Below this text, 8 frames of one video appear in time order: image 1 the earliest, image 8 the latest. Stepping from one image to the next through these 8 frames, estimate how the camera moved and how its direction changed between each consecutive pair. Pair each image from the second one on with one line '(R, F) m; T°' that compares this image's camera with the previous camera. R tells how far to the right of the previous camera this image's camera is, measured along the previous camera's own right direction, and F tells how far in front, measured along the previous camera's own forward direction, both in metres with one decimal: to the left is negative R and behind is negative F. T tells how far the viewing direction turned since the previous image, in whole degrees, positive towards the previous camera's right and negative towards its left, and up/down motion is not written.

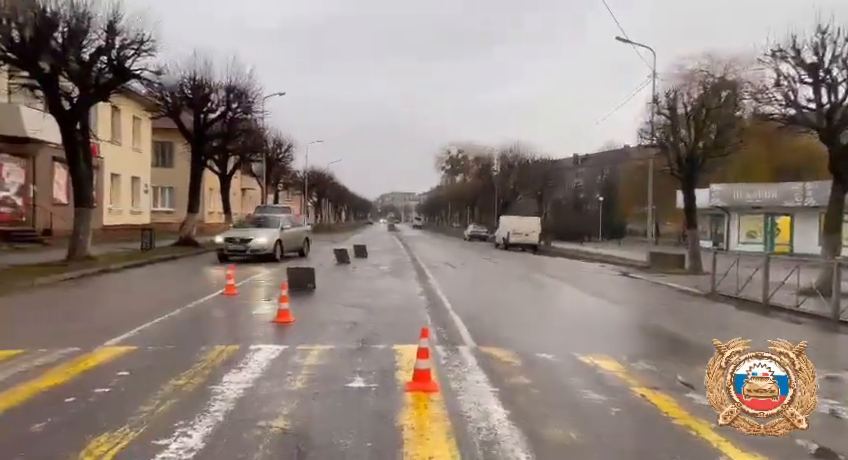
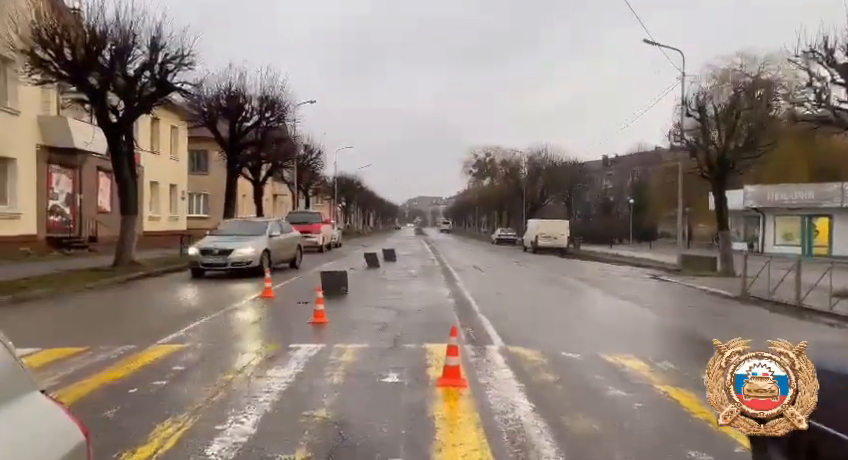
(0.0, -0.4) m; -3°
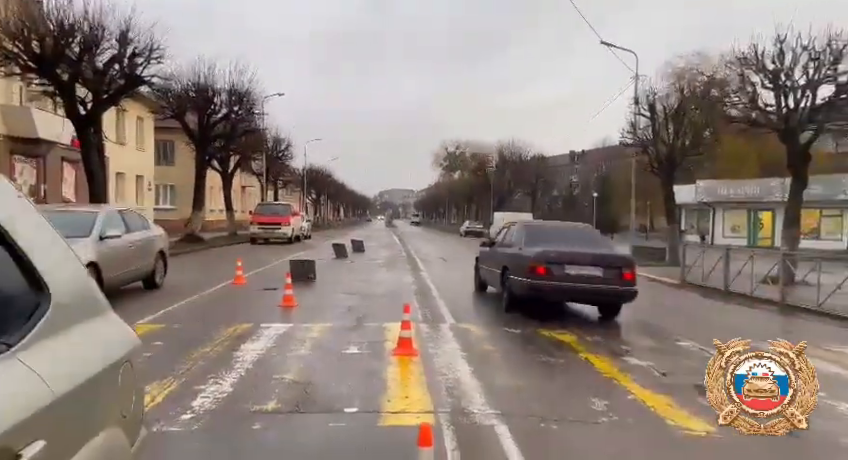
(+0.2, -1.0) m; +3°
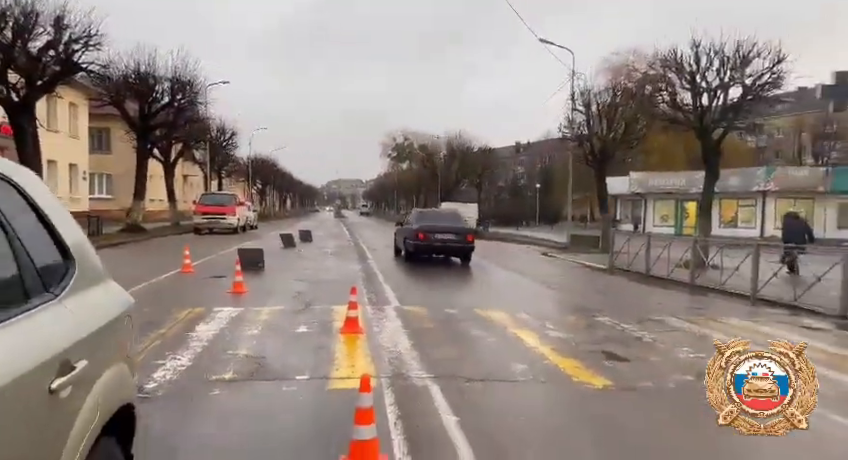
(+0.1, -0.7) m; +5°
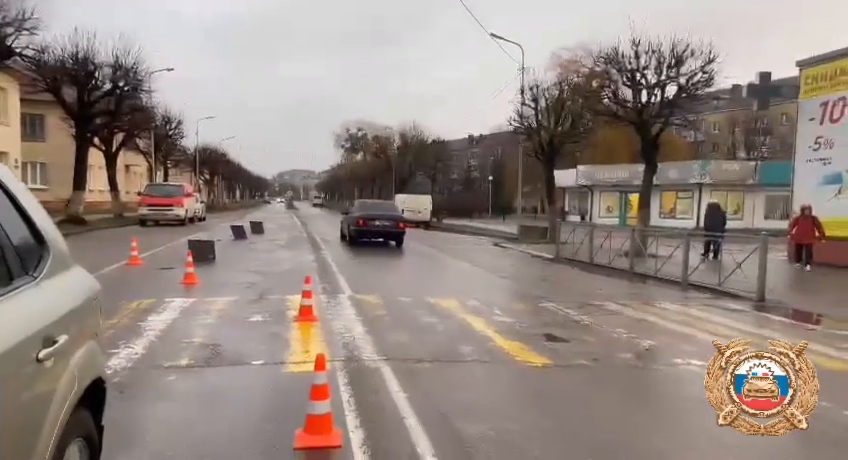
(0.0, -0.3) m; +4°
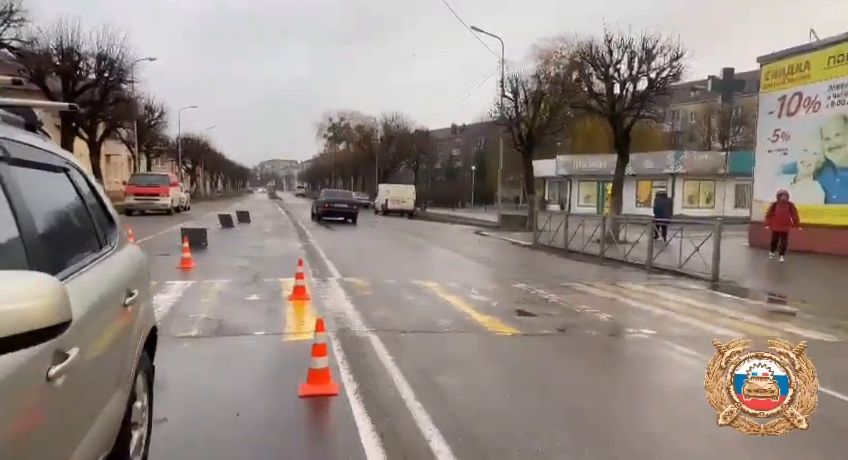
(0.0, -0.8) m; +2°
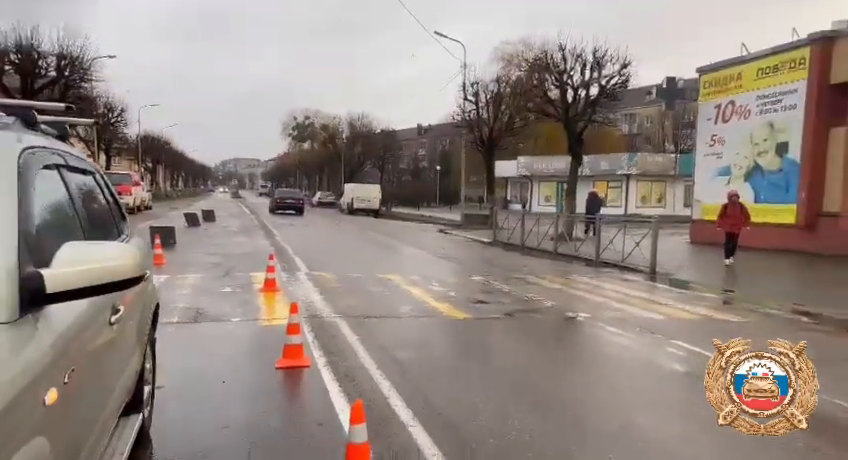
(+0.1, -0.8) m; +3°
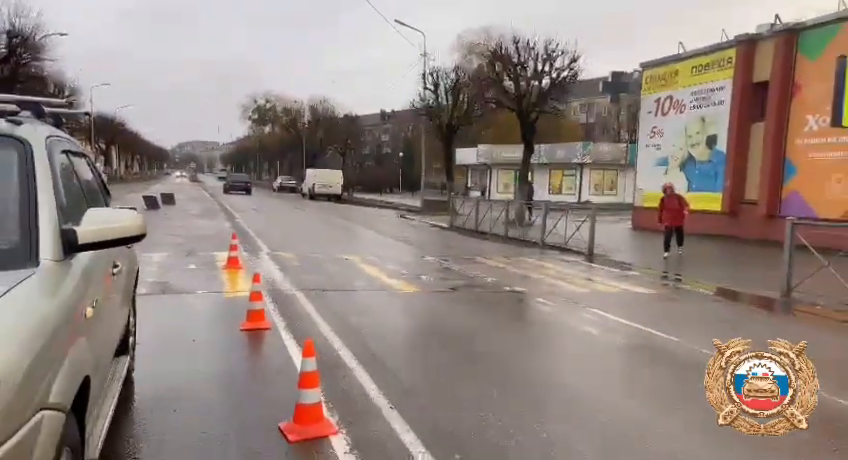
(+0.2, -0.8) m; +3°
